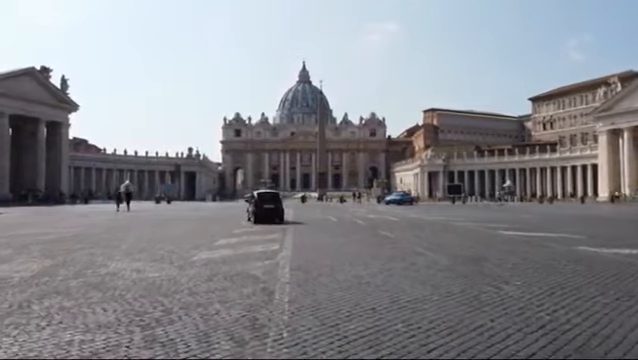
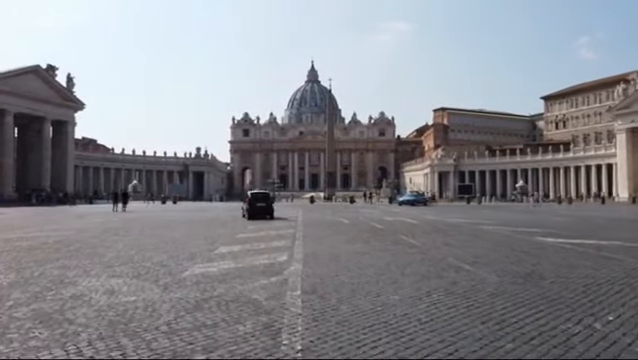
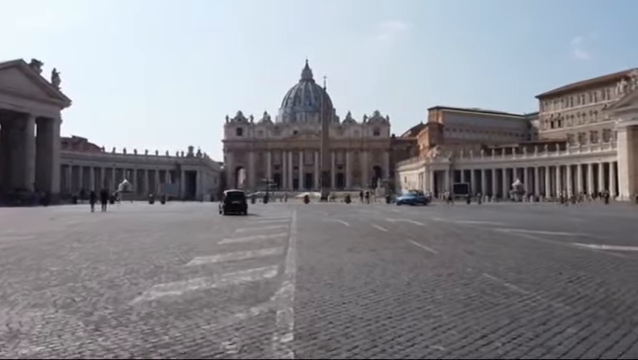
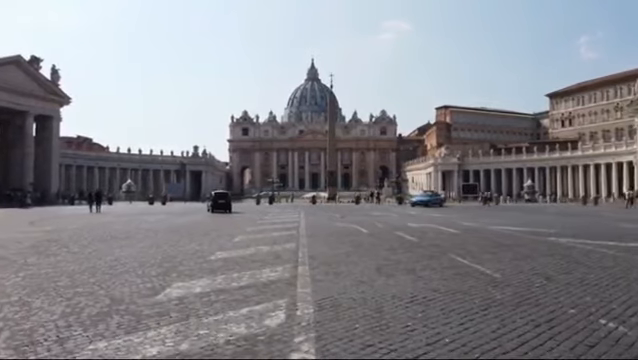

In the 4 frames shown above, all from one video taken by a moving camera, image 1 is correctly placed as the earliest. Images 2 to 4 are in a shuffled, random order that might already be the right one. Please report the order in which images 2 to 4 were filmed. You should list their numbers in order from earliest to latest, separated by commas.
2, 3, 4
